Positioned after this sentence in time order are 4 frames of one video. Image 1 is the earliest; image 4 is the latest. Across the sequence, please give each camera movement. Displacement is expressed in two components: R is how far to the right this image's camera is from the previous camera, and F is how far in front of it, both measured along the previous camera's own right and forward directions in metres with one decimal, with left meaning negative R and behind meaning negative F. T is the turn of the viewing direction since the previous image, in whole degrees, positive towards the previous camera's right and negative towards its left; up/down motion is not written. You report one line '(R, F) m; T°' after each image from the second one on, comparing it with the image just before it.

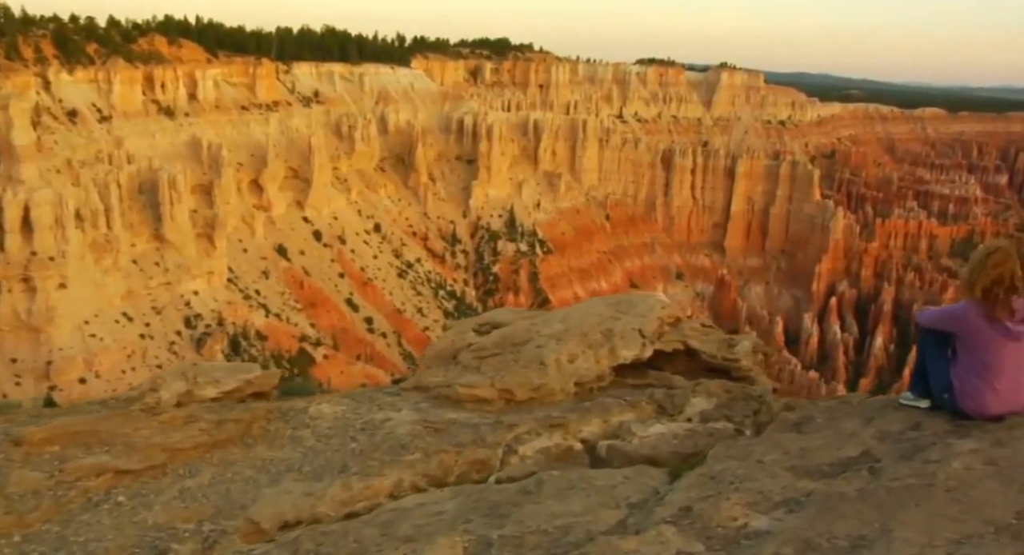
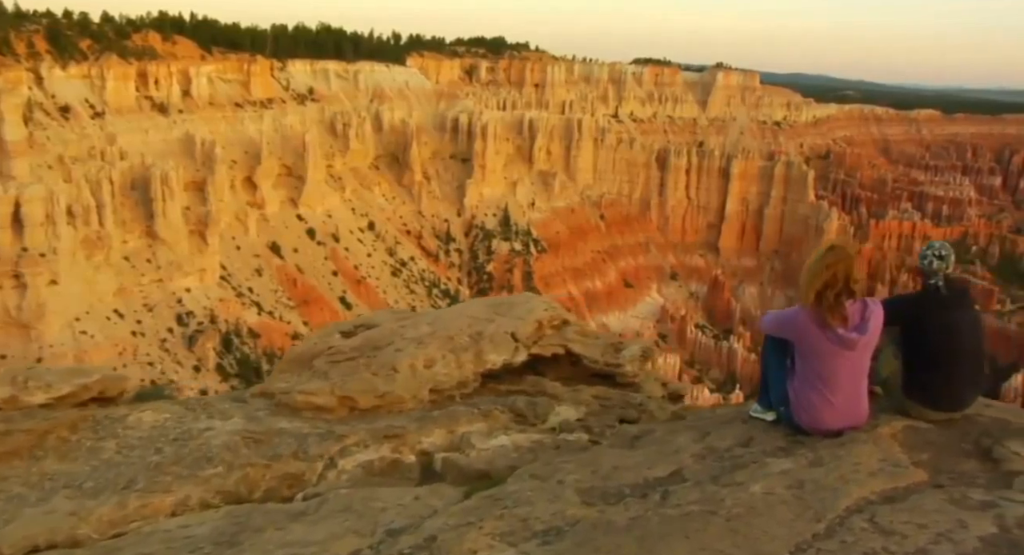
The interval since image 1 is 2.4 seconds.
(+1.2, +0.4) m; 0°
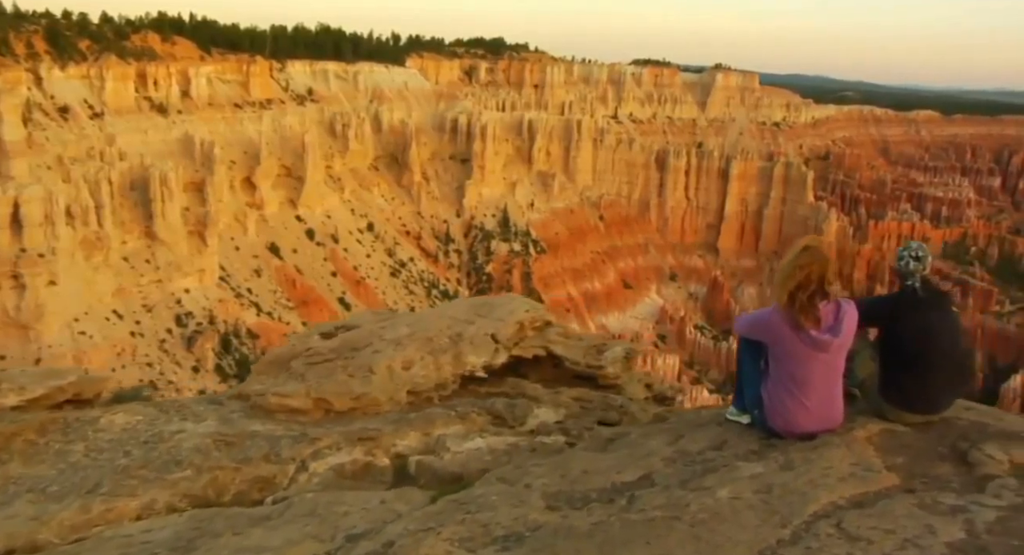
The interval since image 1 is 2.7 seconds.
(+0.2, +0.1) m; 0°
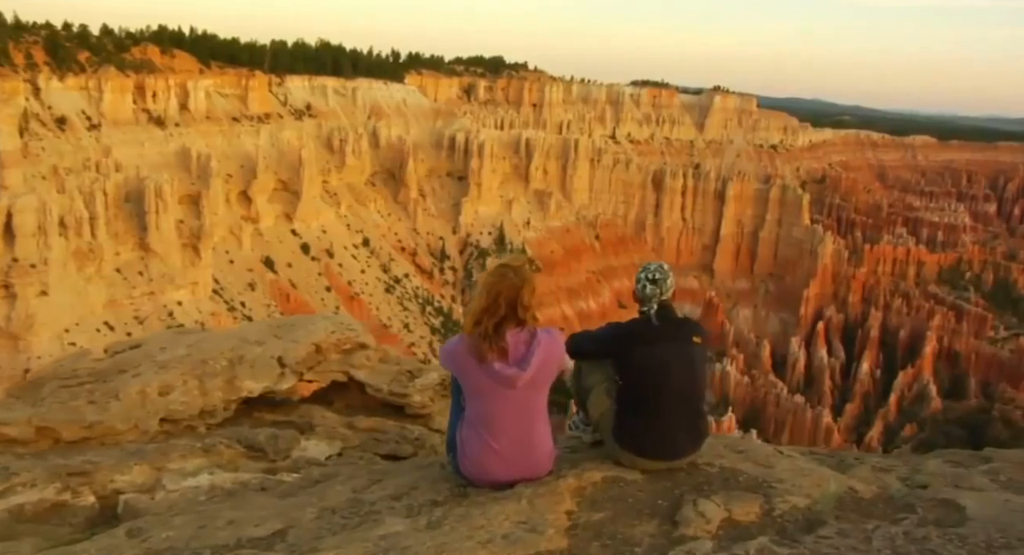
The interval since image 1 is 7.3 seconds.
(+1.7, +0.6) m; 0°
